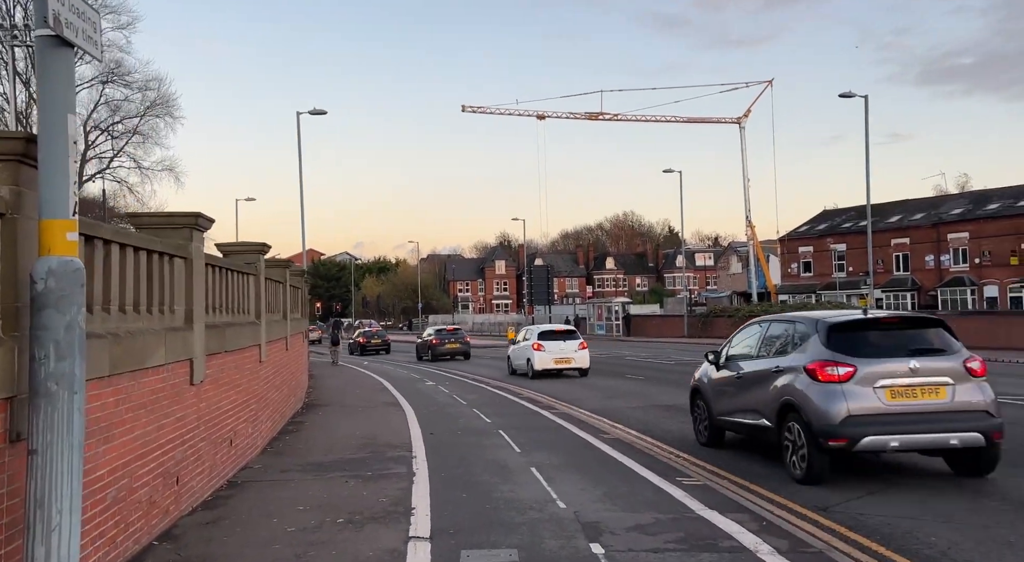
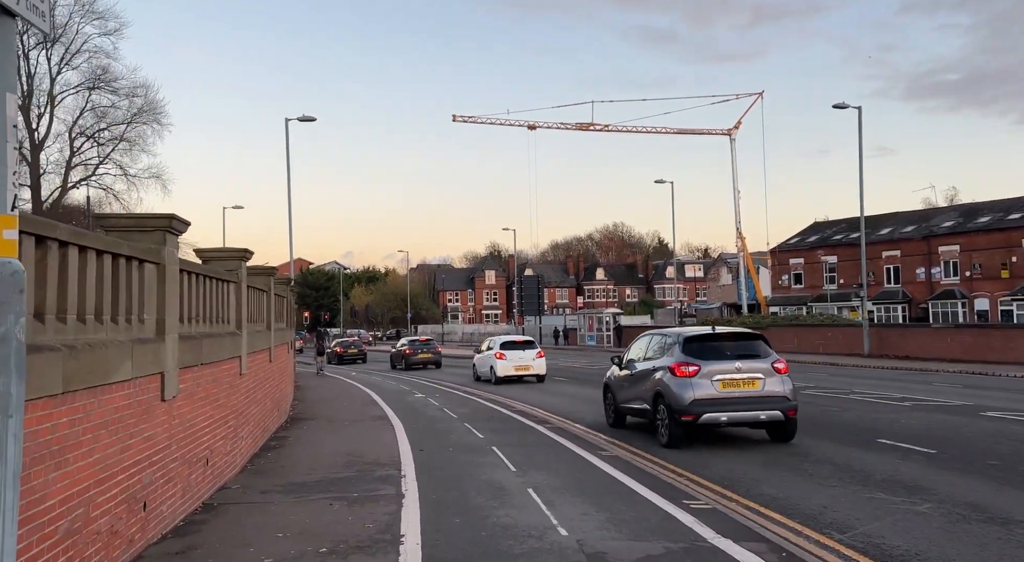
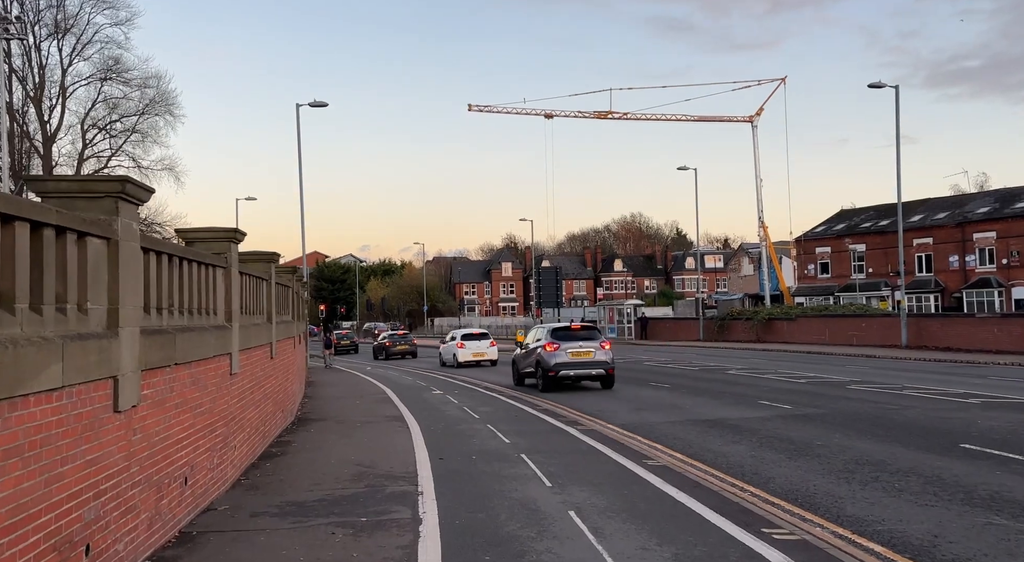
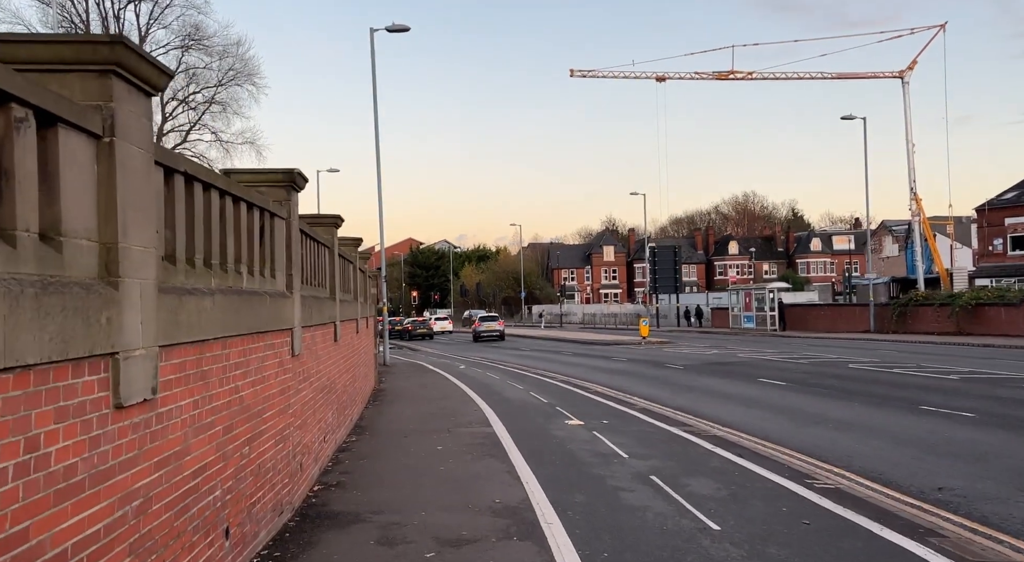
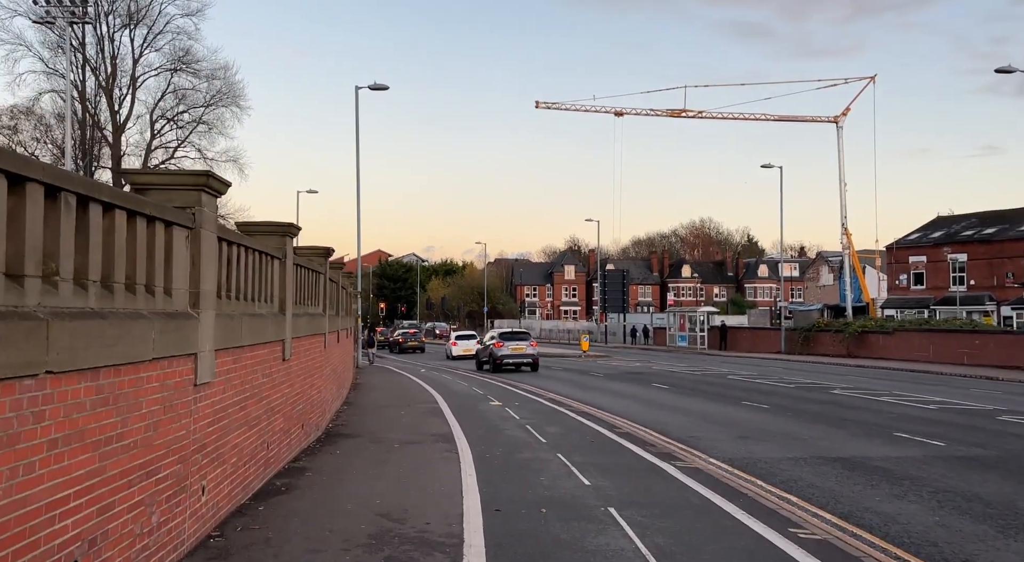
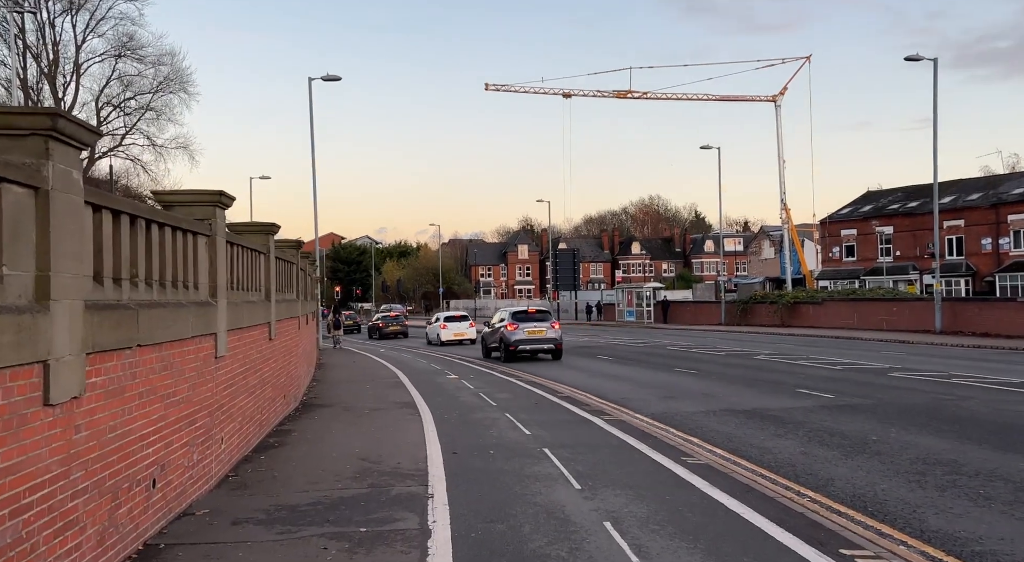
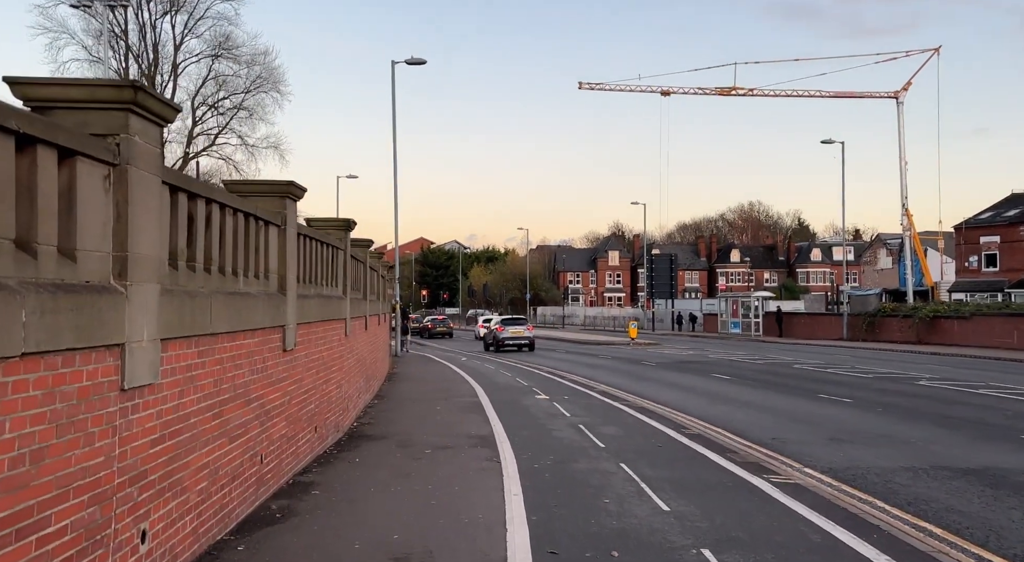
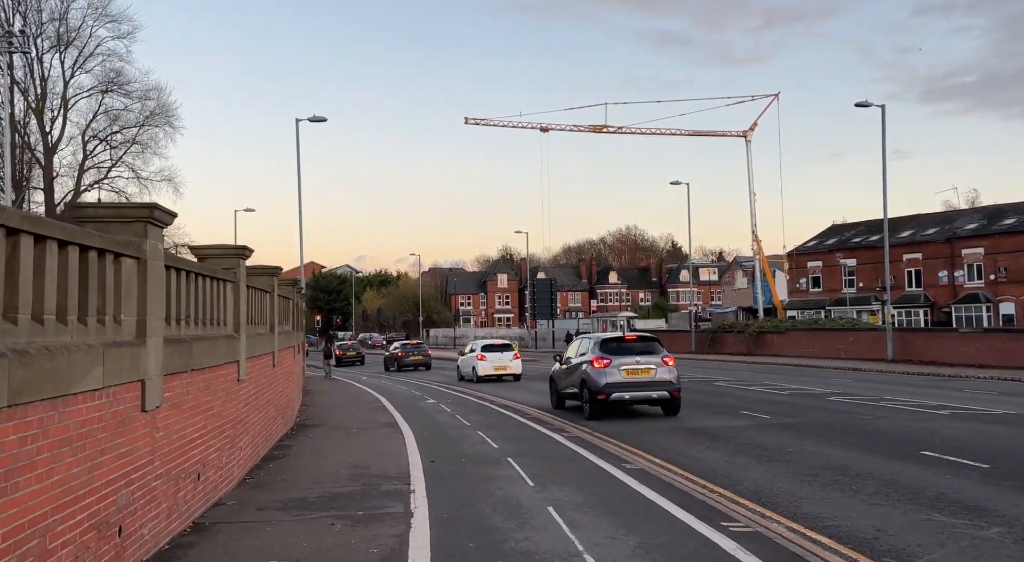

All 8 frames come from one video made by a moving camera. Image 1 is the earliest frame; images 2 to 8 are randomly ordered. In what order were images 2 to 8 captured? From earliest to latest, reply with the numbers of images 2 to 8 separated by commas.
2, 8, 3, 6, 5, 7, 4
